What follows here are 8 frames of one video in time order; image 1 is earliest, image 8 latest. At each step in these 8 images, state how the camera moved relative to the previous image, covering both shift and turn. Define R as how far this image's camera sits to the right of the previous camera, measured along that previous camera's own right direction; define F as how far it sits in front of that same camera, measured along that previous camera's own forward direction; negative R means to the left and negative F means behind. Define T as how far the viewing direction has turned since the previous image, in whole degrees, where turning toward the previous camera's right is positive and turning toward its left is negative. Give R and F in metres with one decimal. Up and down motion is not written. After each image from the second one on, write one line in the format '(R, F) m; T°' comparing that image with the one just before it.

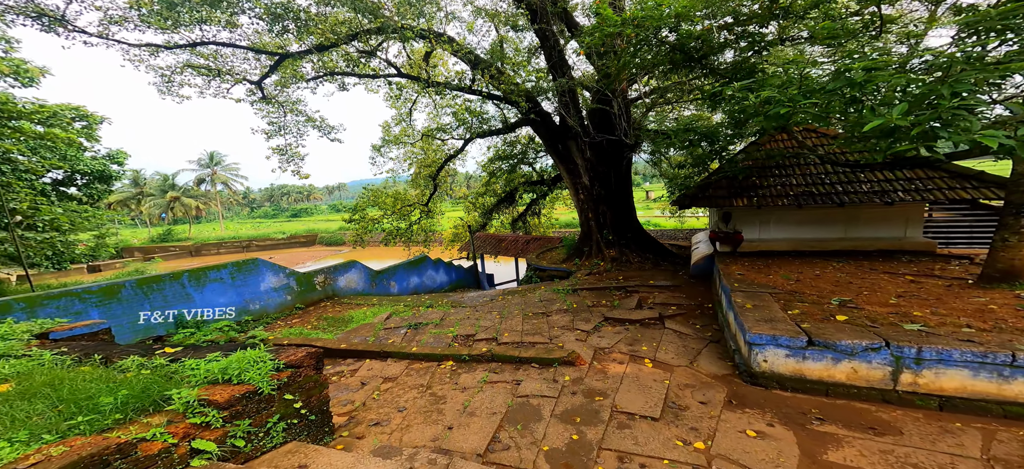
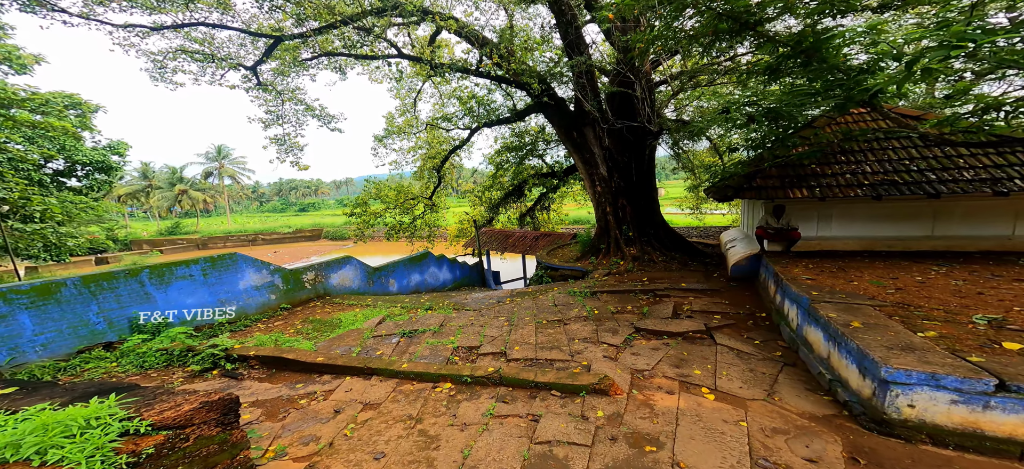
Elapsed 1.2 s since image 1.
(-0.1, +1.0) m; -1°
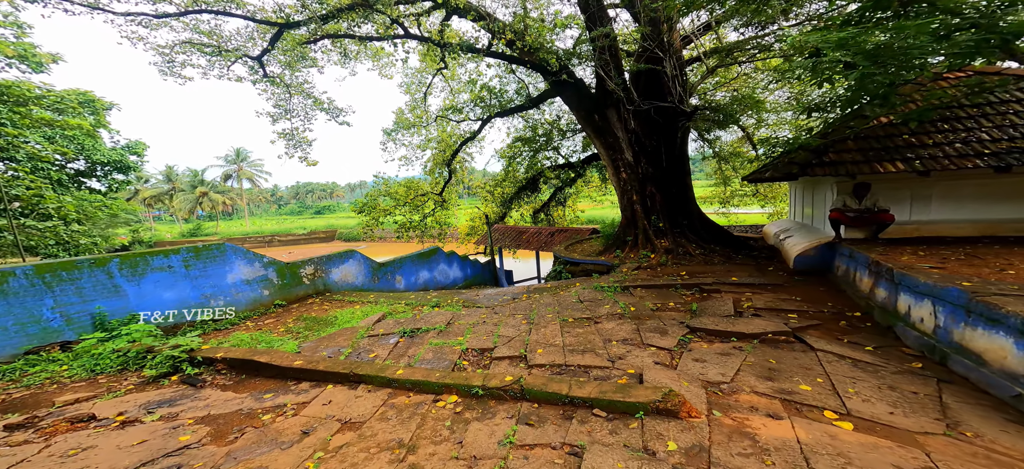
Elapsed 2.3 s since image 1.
(-0.1, +0.9) m; -2°
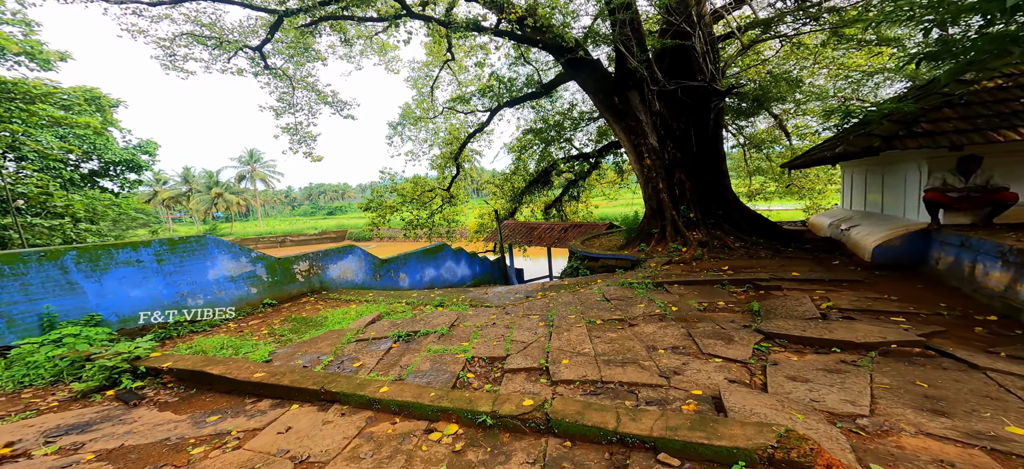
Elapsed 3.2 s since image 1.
(-0.1, +0.8) m; -2°
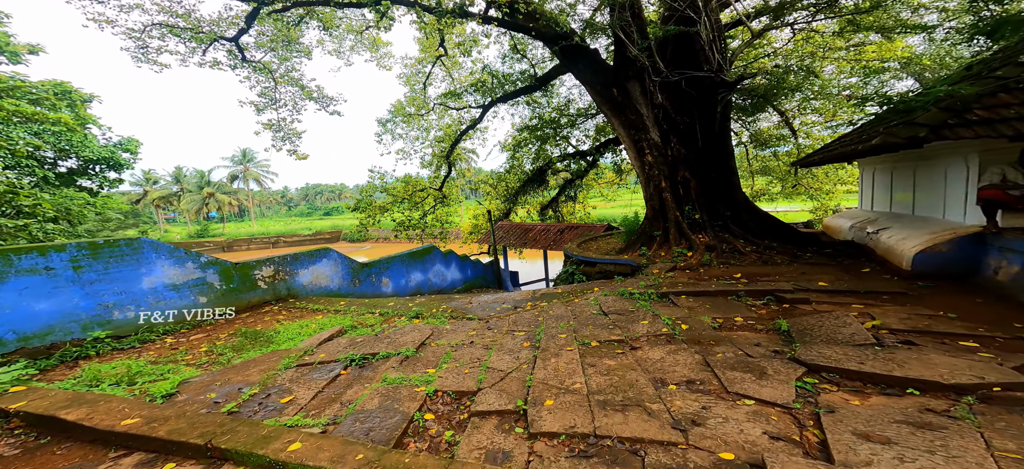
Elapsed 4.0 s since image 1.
(+0.2, +0.7) m; 0°
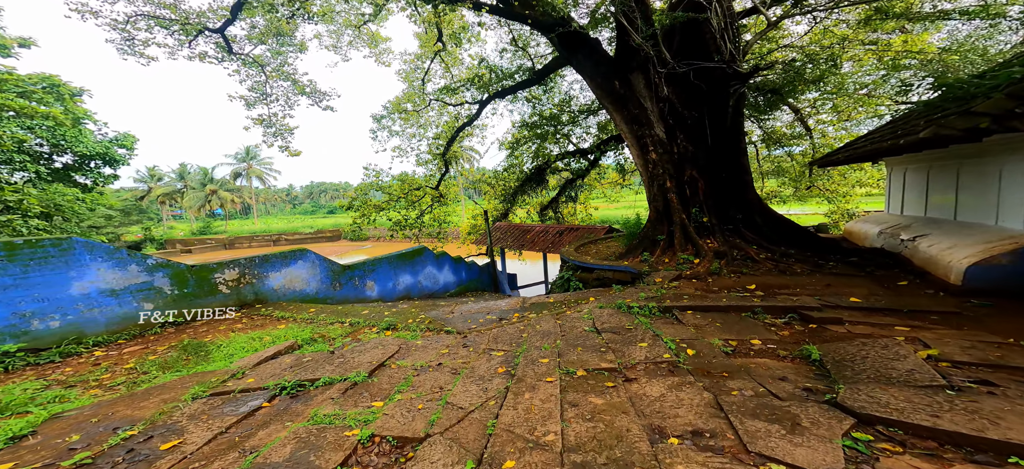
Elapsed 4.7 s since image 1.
(+0.2, +0.6) m; -1°
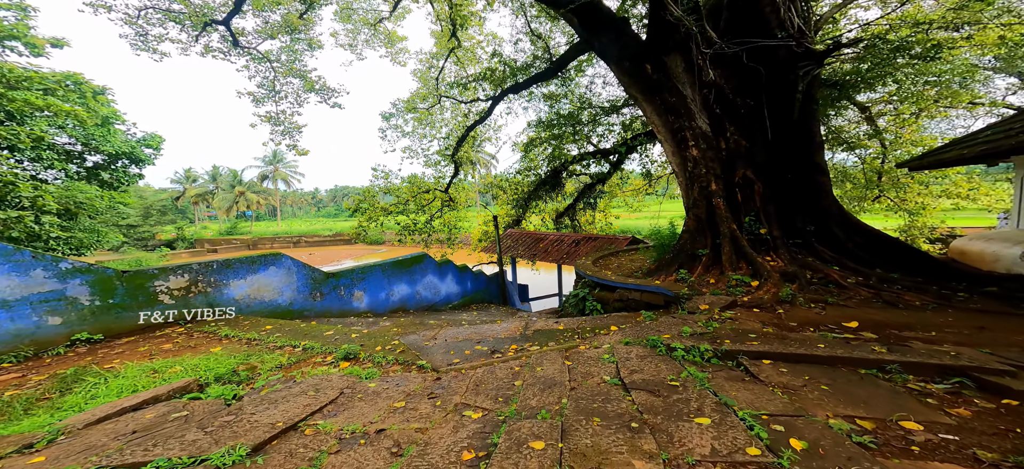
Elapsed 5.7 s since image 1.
(+0.2, +1.1) m; -3°
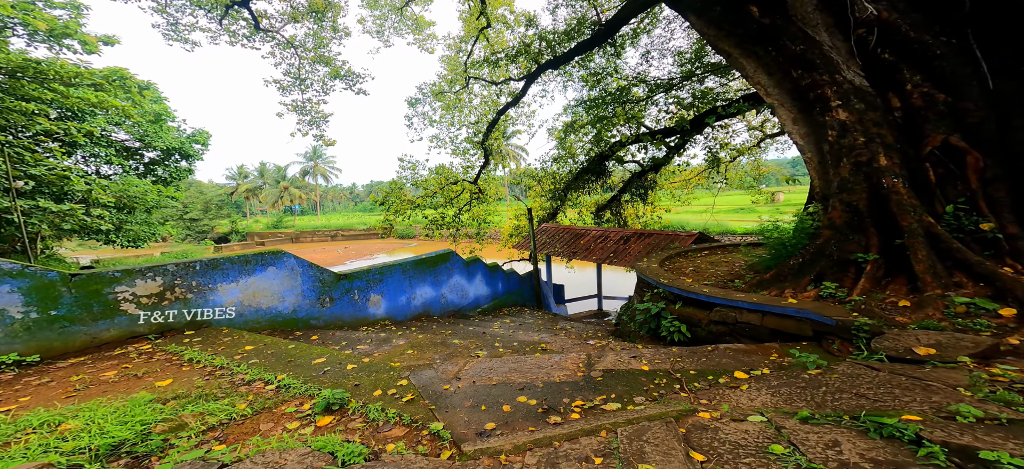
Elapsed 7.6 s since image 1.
(-0.2, +1.3) m; -5°
